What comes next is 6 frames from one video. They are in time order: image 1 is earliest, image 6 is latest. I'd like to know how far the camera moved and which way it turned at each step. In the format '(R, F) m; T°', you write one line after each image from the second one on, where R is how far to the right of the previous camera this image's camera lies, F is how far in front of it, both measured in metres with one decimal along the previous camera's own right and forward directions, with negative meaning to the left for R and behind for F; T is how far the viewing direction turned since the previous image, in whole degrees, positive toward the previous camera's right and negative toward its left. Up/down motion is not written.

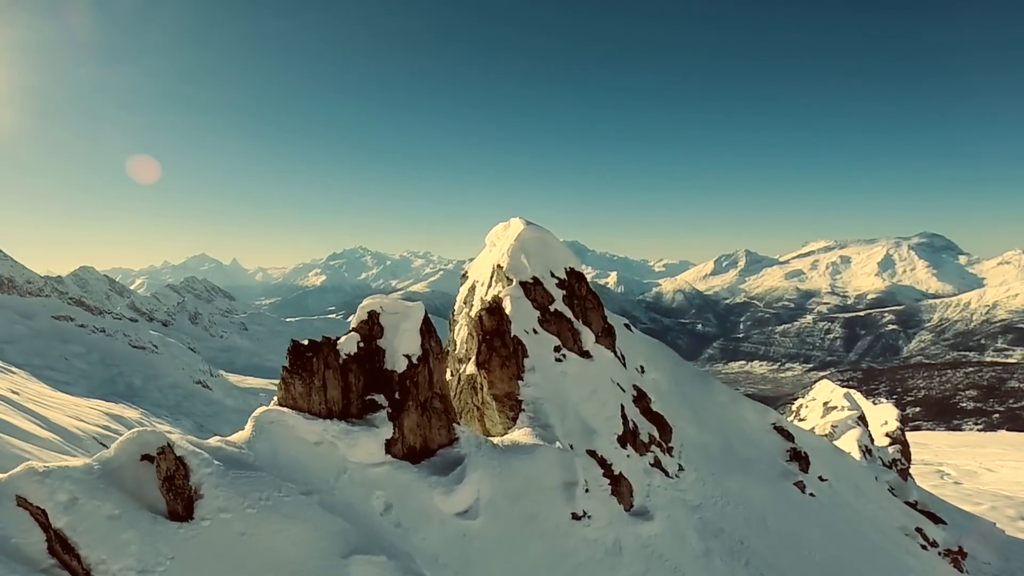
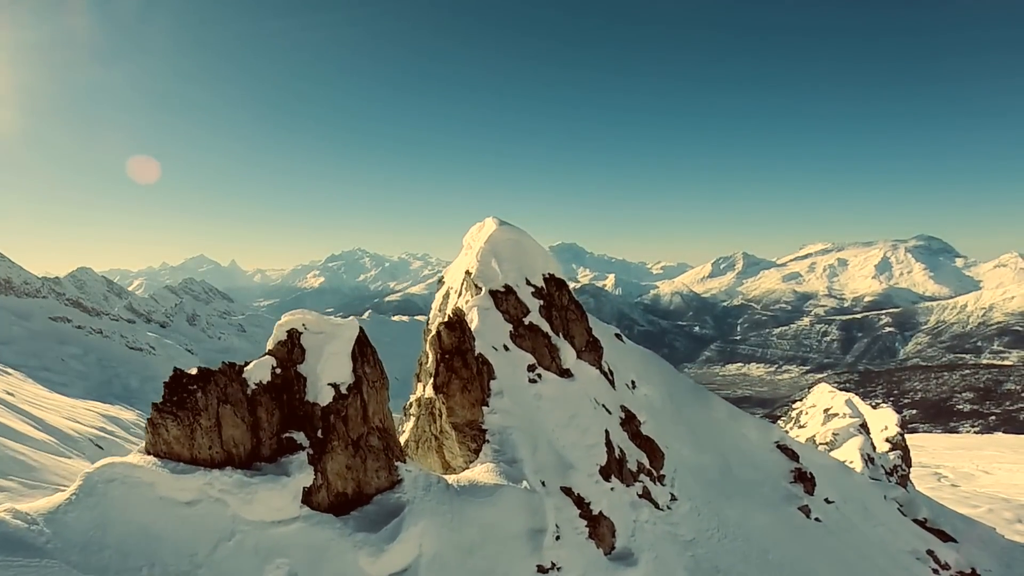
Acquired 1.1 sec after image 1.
(-0.1, 0.0) m; 0°
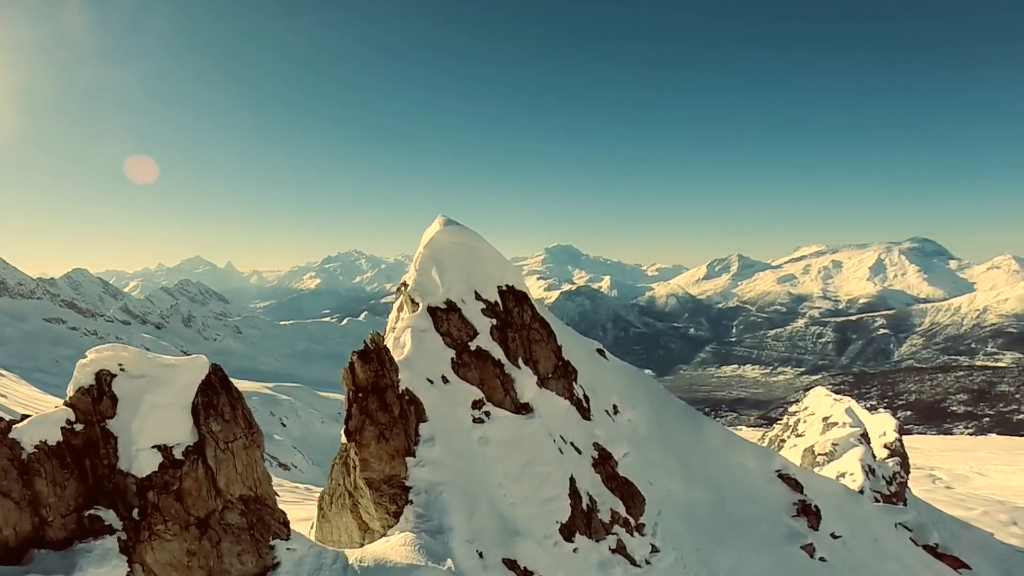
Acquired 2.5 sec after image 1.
(-0.3, 0.0) m; 0°
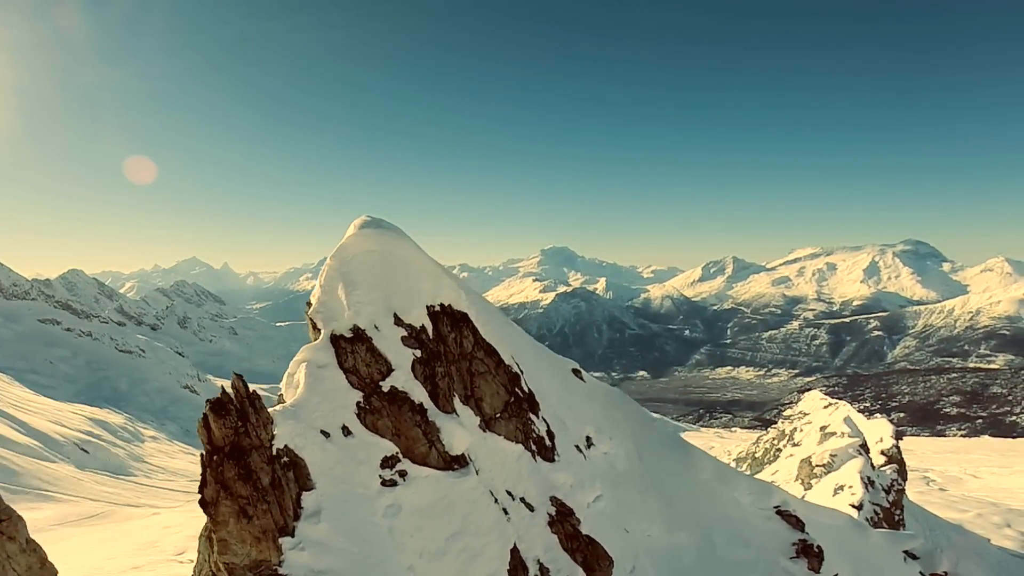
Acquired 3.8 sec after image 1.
(+0.7, +1.5) m; 0°
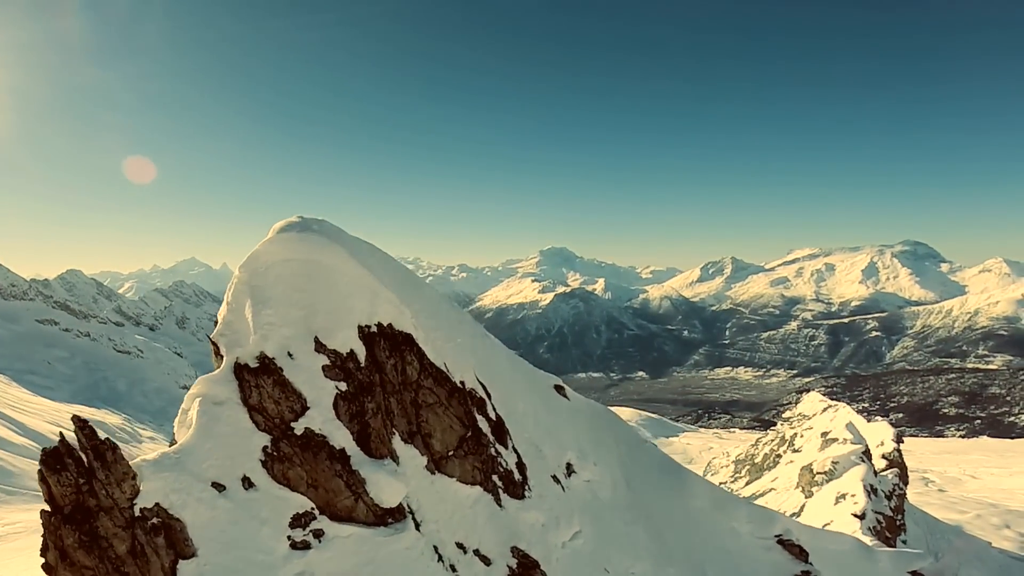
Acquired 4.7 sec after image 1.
(+0.3, +0.8) m; 0°
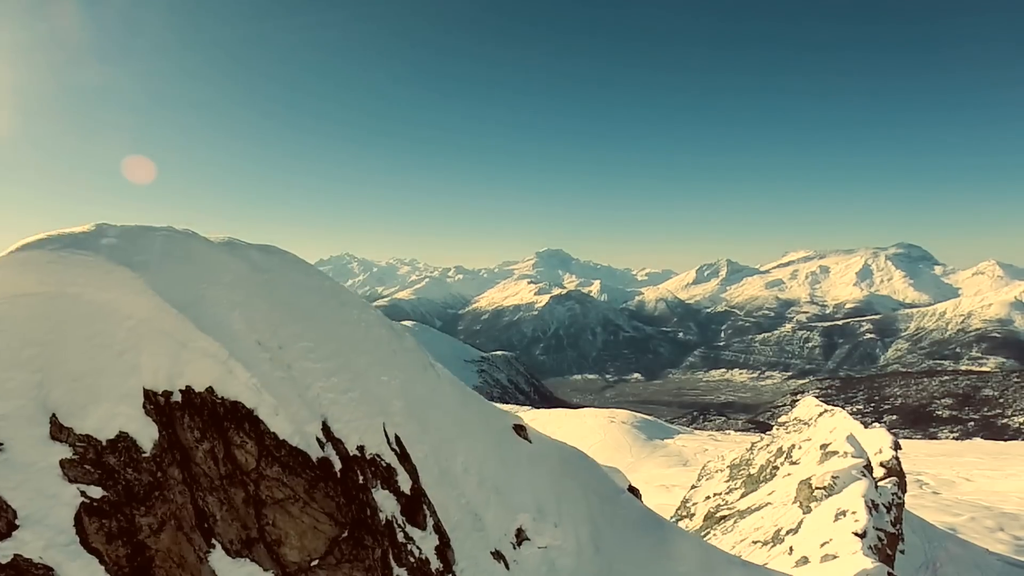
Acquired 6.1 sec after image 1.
(+0.4, +0.8) m; 0°
